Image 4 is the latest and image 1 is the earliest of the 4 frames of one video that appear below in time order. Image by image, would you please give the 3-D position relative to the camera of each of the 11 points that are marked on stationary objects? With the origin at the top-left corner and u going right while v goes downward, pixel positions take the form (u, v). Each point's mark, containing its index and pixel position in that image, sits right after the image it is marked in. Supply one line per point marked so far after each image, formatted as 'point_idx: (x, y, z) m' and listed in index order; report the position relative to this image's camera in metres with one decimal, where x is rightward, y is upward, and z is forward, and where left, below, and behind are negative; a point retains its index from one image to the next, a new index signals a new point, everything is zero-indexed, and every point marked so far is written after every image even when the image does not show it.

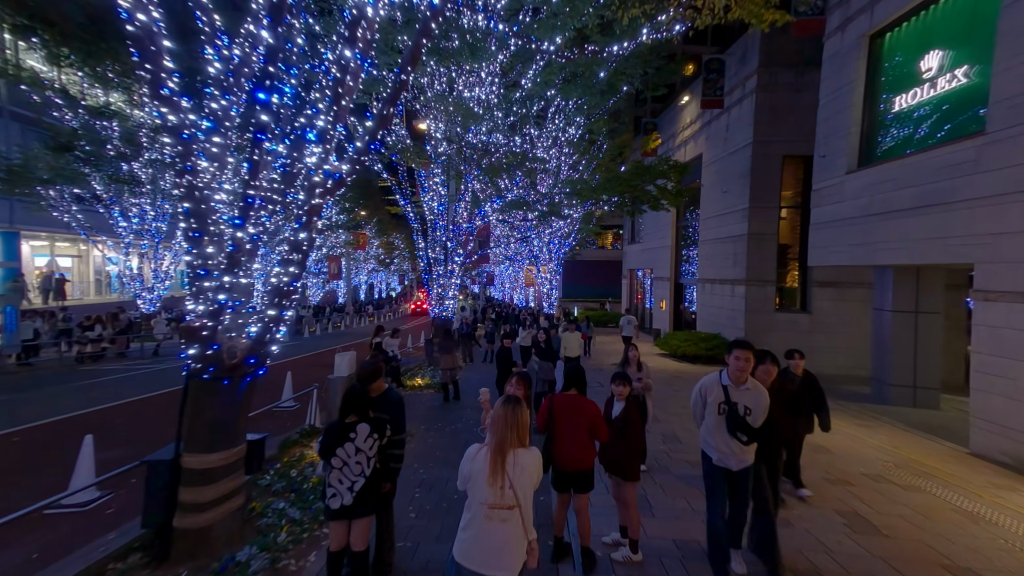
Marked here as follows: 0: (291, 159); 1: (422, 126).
0: (-2.3, +1.3, +4.6) m
1: (-2.9, +5.2, +14.5) m
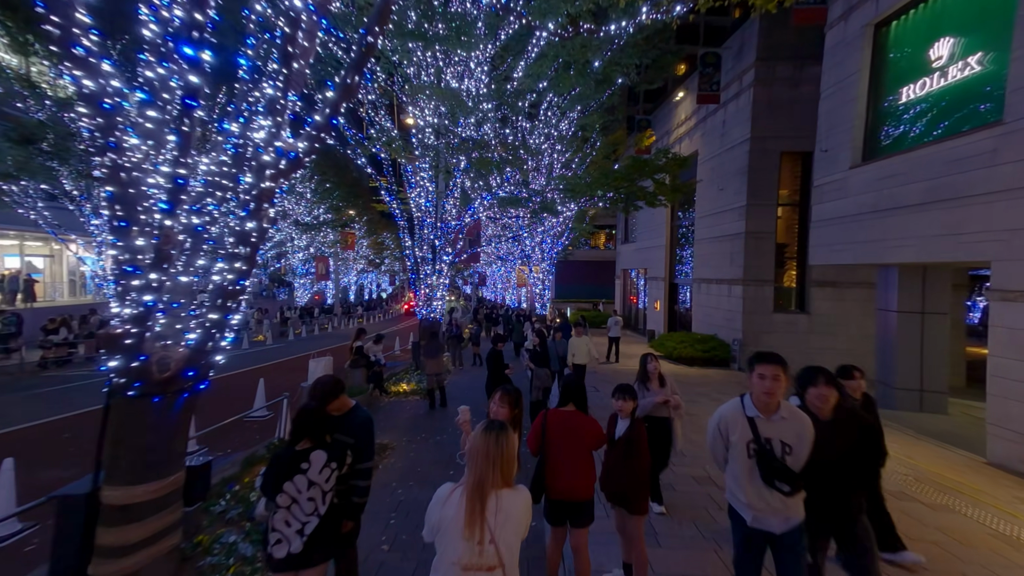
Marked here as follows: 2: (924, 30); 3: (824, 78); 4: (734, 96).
0: (-2.4, +1.3, +4.0) m
1: (-3.2, +5.2, +13.9) m
2: (+8.9, +5.6, +9.7) m
3: (+8.6, +5.8, +12.4) m
4: (+8.4, +7.2, +16.9) m
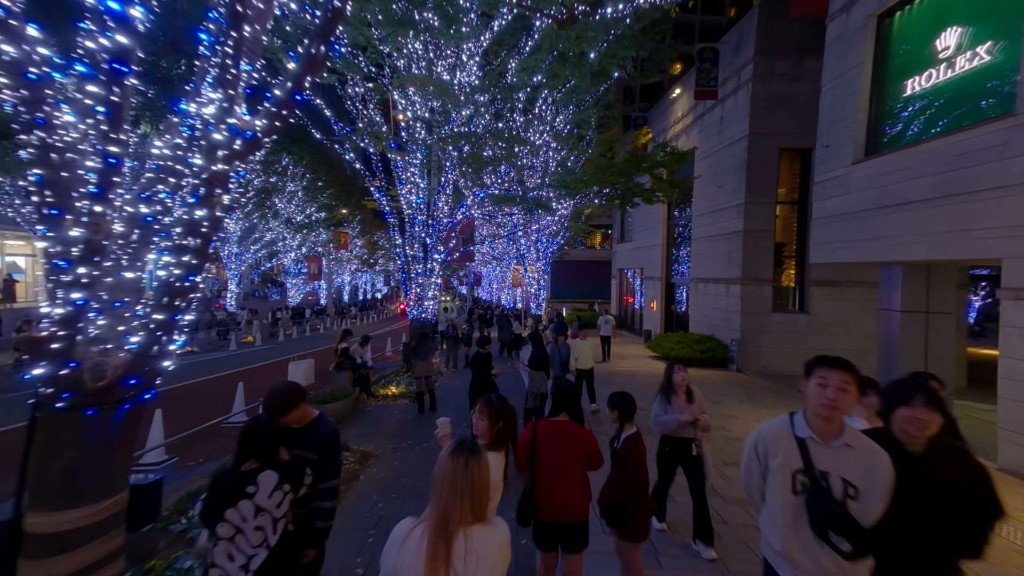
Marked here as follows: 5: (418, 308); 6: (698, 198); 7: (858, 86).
0: (-2.5, +1.3, +3.6) m
1: (-3.4, +5.2, +13.4) m
2: (+8.7, +5.6, +9.4) m
3: (+8.4, +5.8, +12.1) m
4: (+8.1, +7.3, +16.5) m
5: (-3.1, -0.7, +14.7) m
6: (+7.9, +3.8, +18.9) m
7: (+8.5, +5.0, +11.0) m
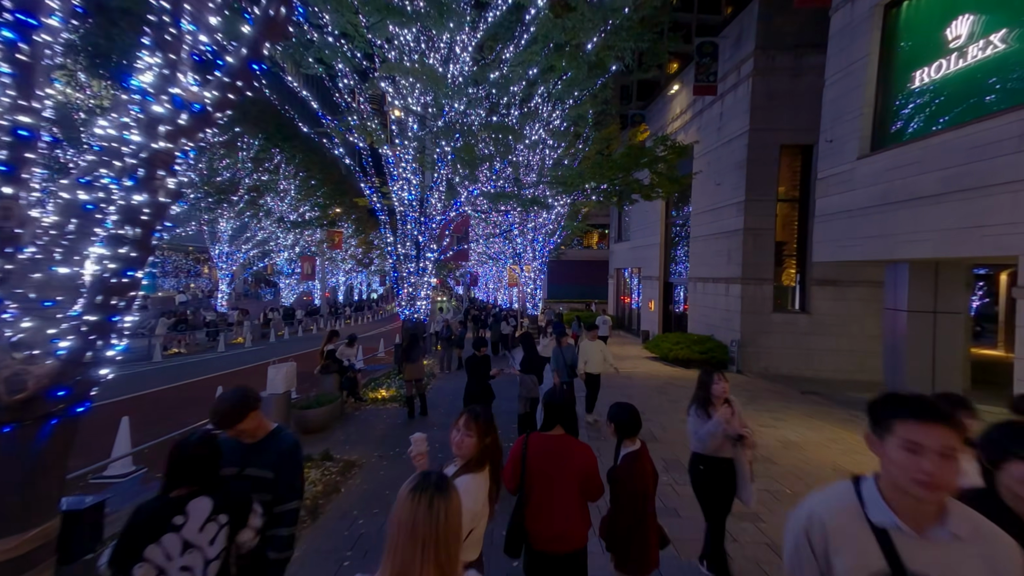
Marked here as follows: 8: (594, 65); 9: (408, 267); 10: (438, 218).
0: (-2.6, +1.4, +3.1) m
1: (-3.5, +5.2, +13.0) m
2: (+8.6, +5.6, +9.1) m
3: (+8.3, +5.9, +11.7) m
4: (+7.9, +7.3, +16.2) m
5: (-3.3, -0.6, +14.3) m
6: (+7.7, +3.8, +18.5) m
7: (+8.3, +5.0, +10.6) m
8: (+2.2, +6.2, +12.5) m
9: (-3.3, +0.6, +14.2) m
10: (-2.4, +2.3, +14.4) m
